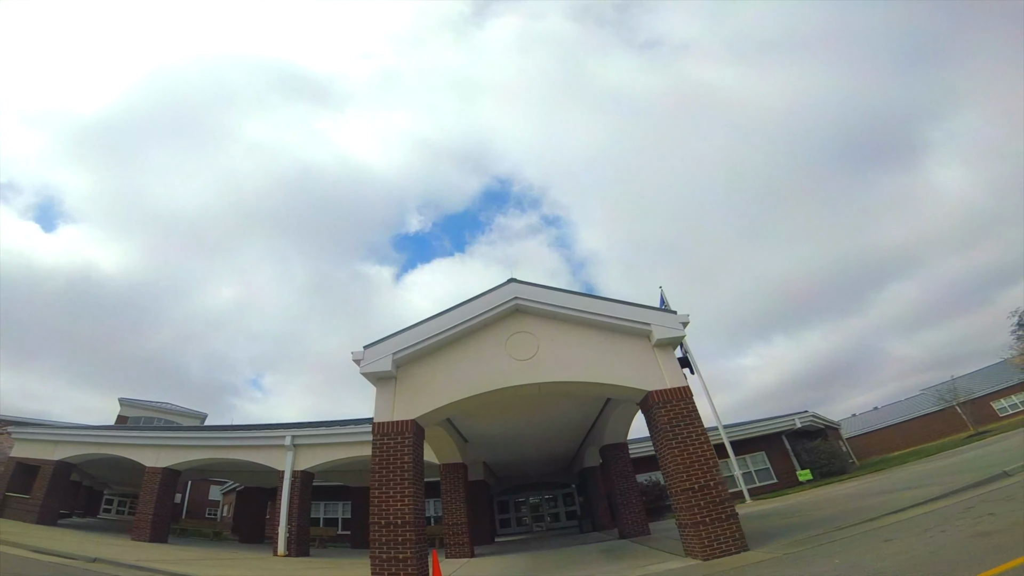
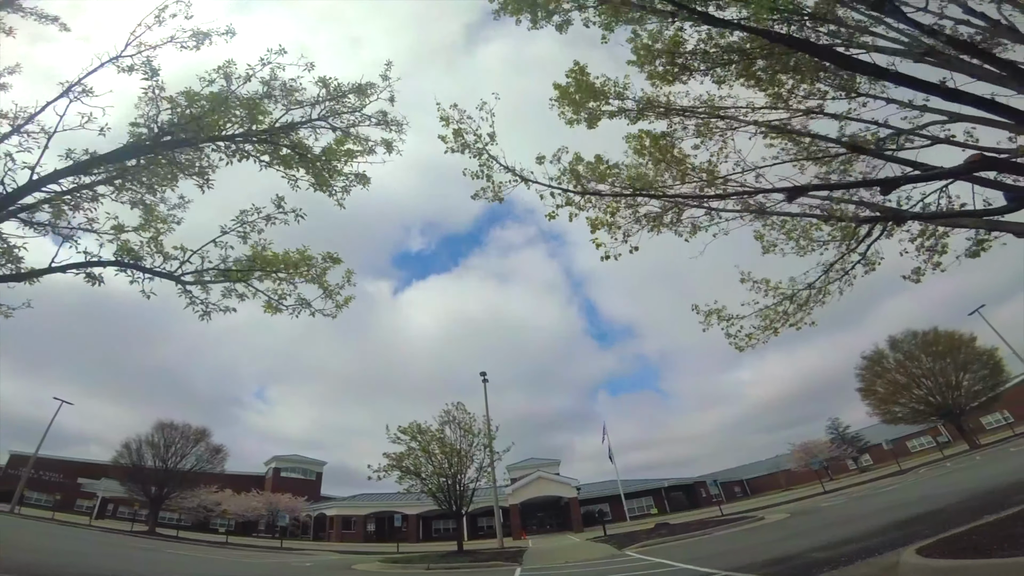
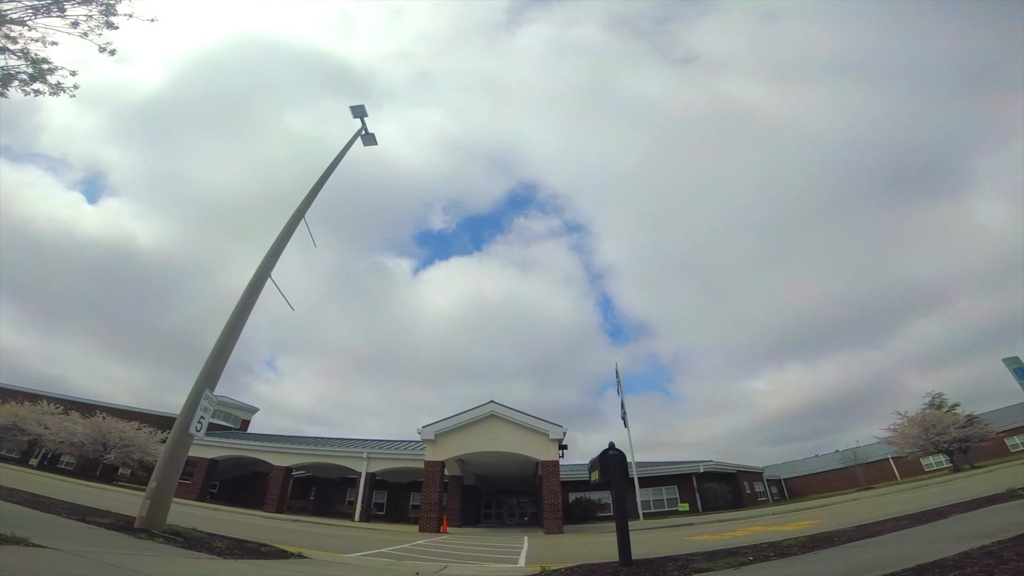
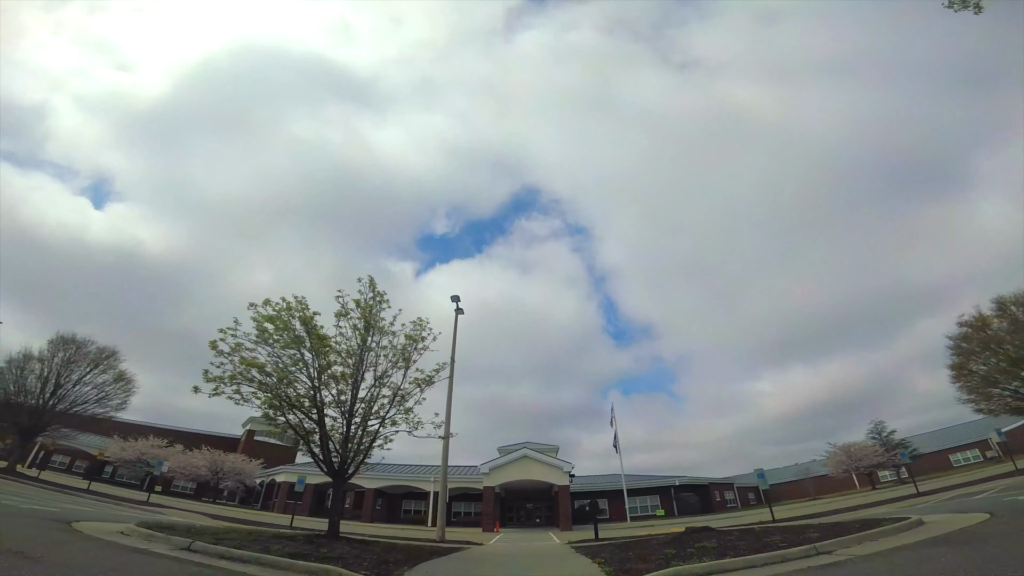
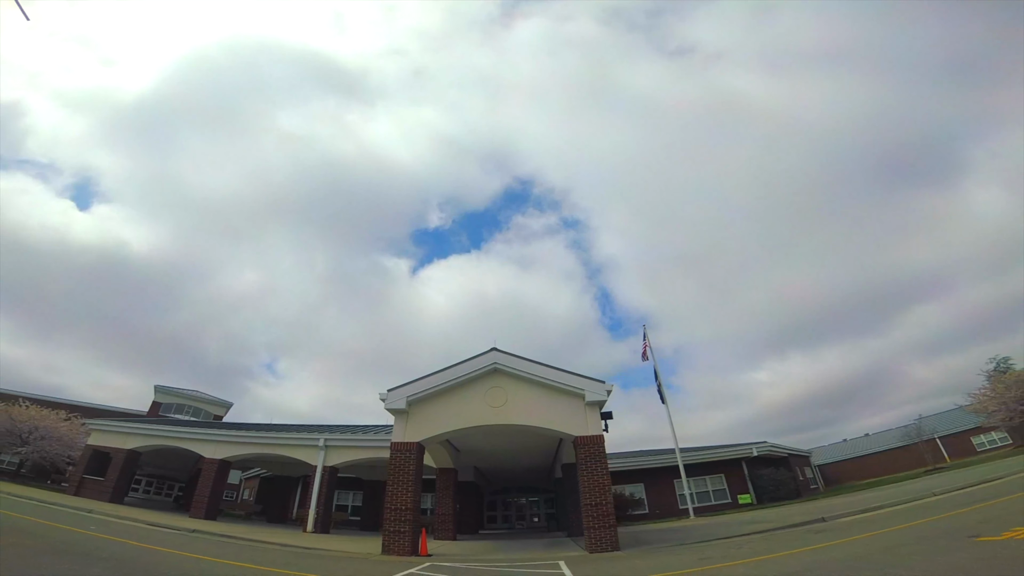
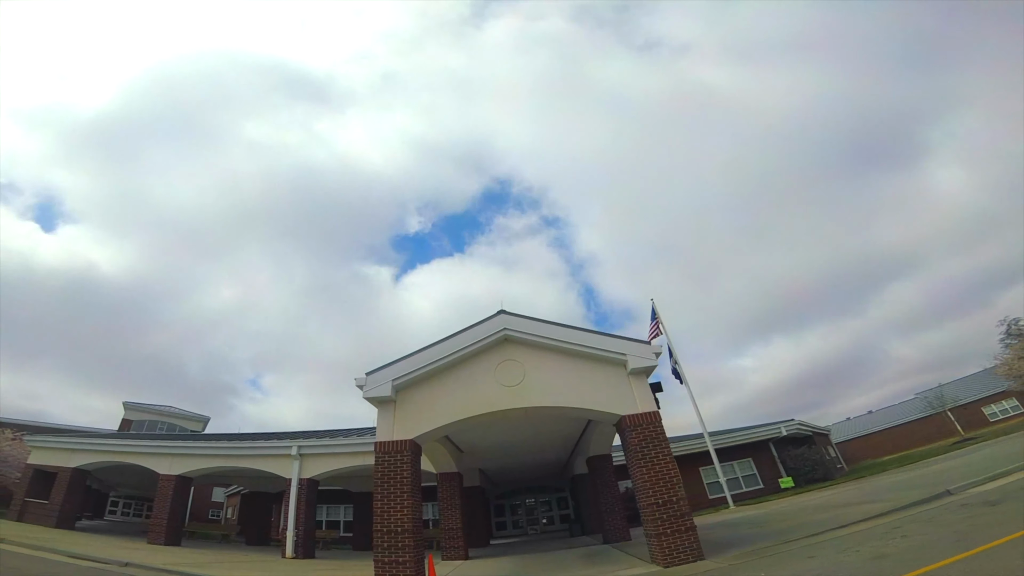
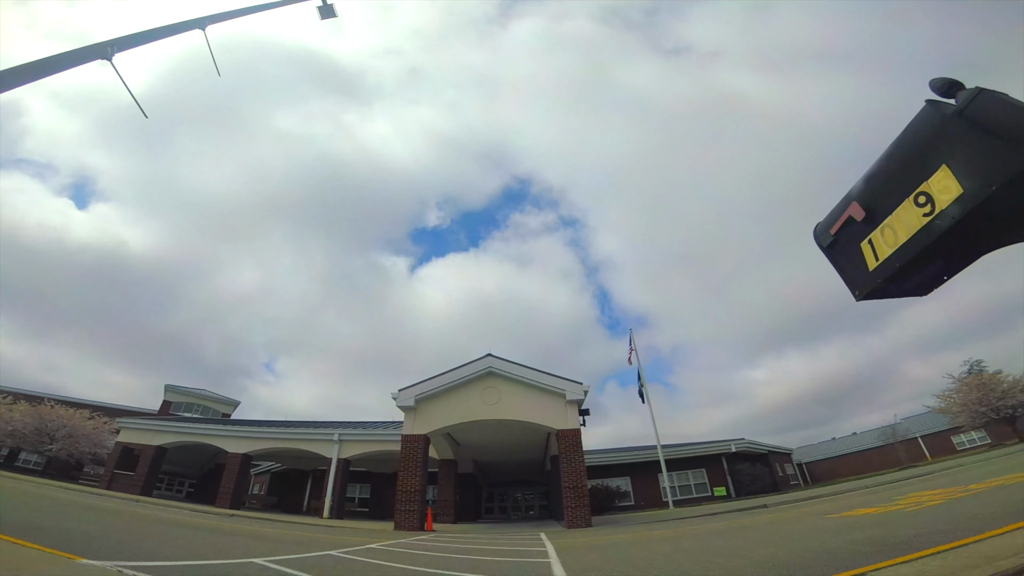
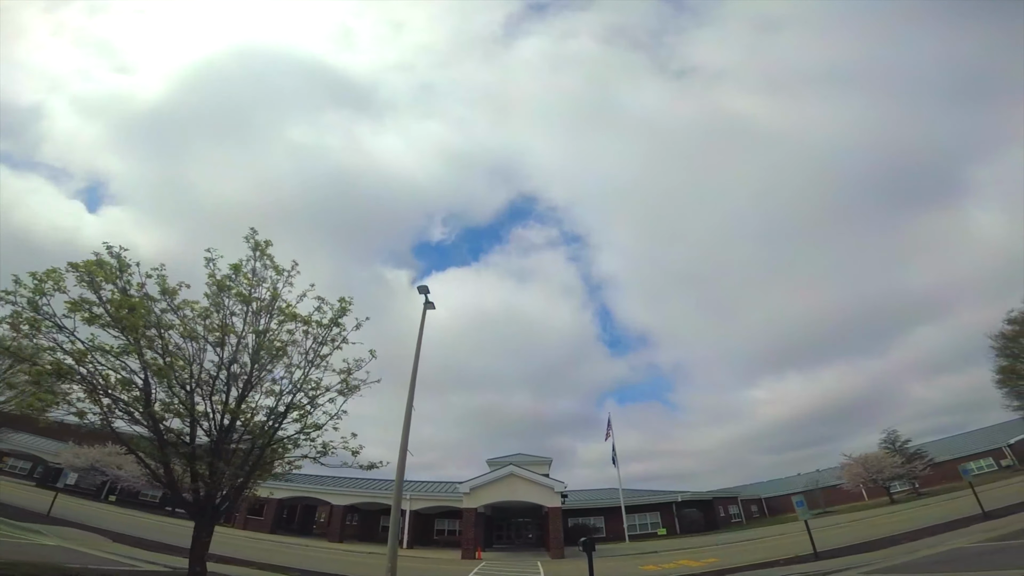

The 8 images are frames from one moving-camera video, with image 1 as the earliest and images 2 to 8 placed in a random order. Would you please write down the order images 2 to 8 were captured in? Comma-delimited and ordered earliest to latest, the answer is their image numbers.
6, 5, 7, 3, 8, 4, 2
